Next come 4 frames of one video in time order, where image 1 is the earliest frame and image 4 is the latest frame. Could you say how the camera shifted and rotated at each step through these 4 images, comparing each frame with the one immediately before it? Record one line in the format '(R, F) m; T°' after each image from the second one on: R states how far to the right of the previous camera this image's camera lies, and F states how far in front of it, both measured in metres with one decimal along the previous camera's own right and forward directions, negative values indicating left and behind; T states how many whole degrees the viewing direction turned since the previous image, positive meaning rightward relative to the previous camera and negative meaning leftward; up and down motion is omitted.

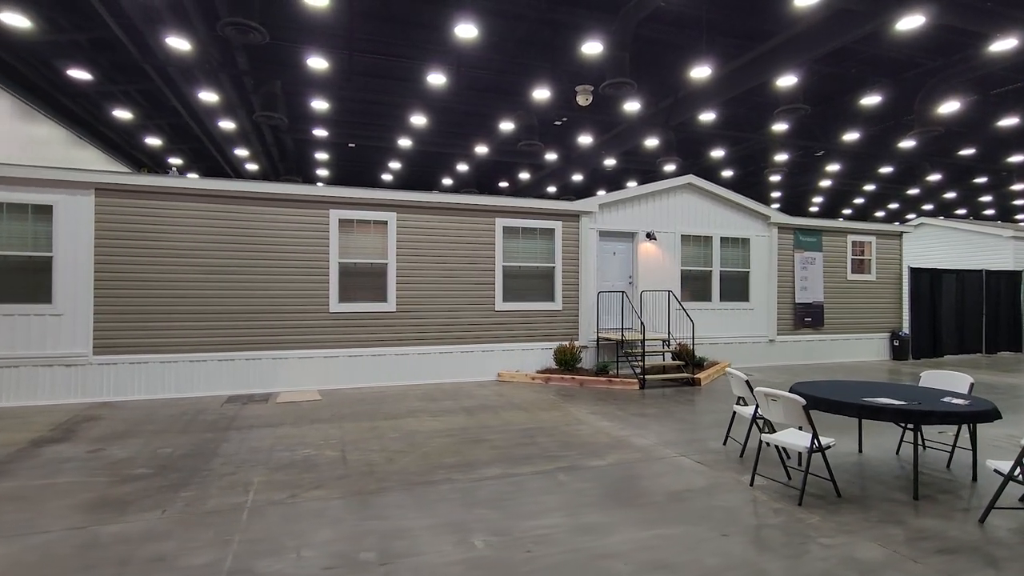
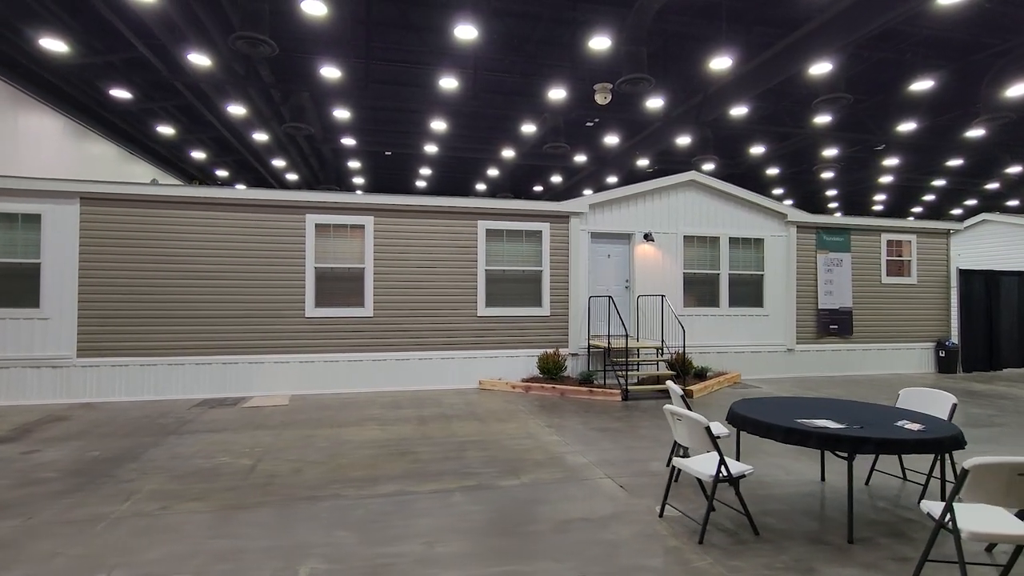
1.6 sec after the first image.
(+1.1, +0.4) m; -6°
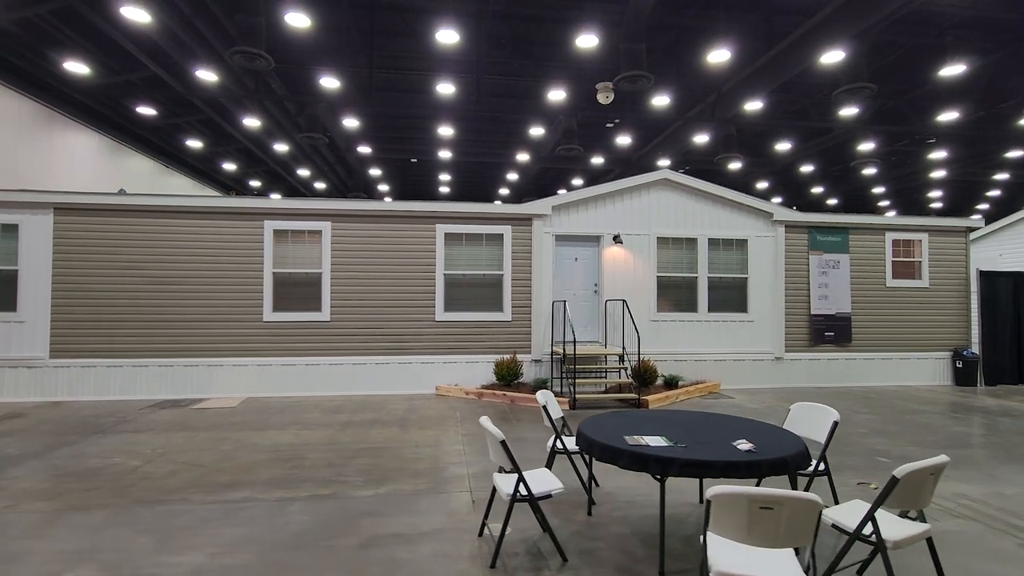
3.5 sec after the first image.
(+1.4, +0.2) m; -6°
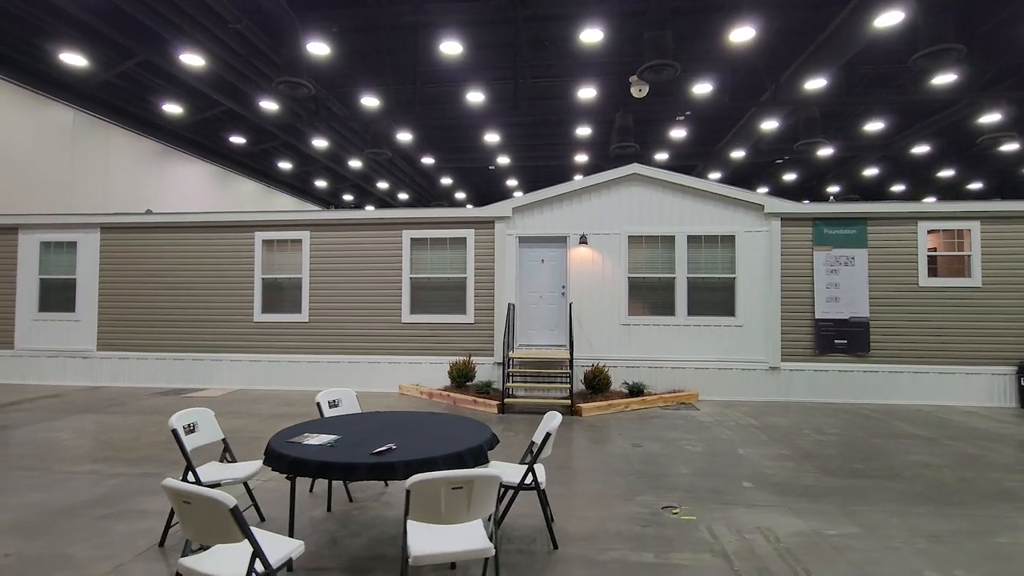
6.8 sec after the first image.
(+2.4, +0.3) m; -13°
